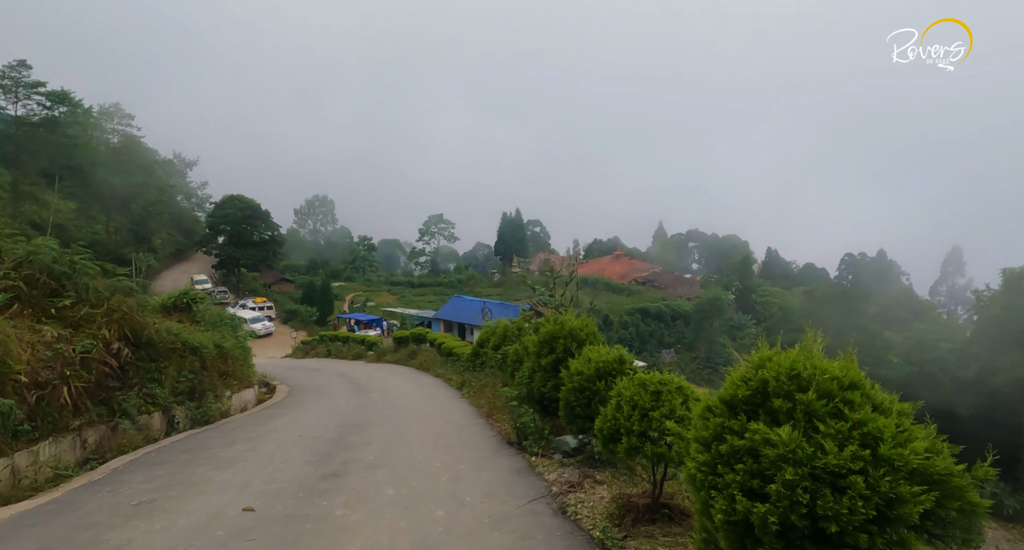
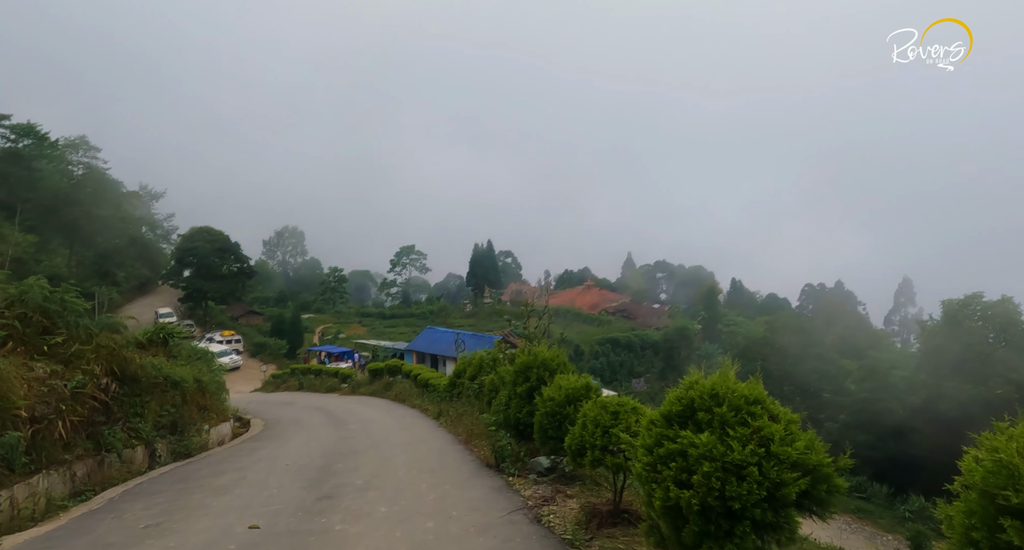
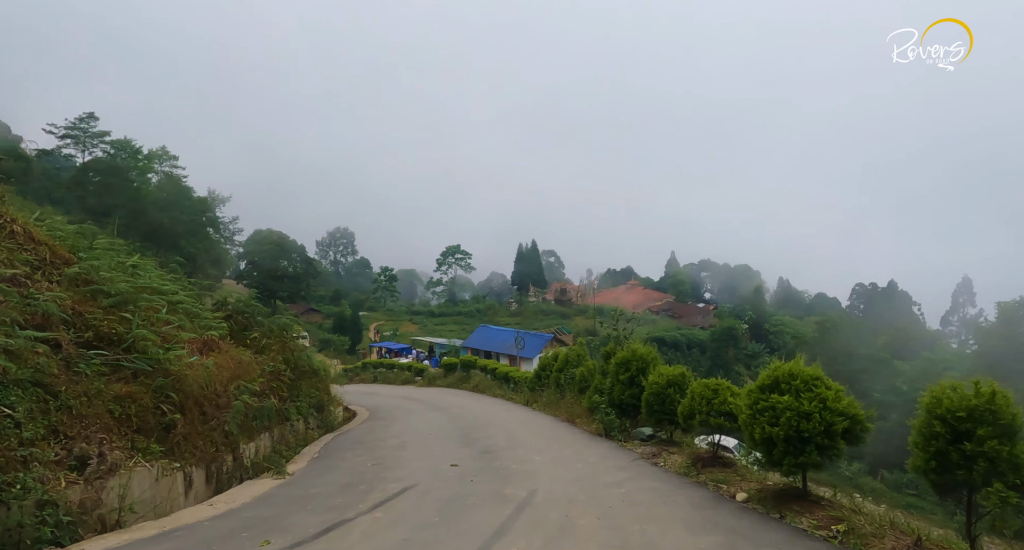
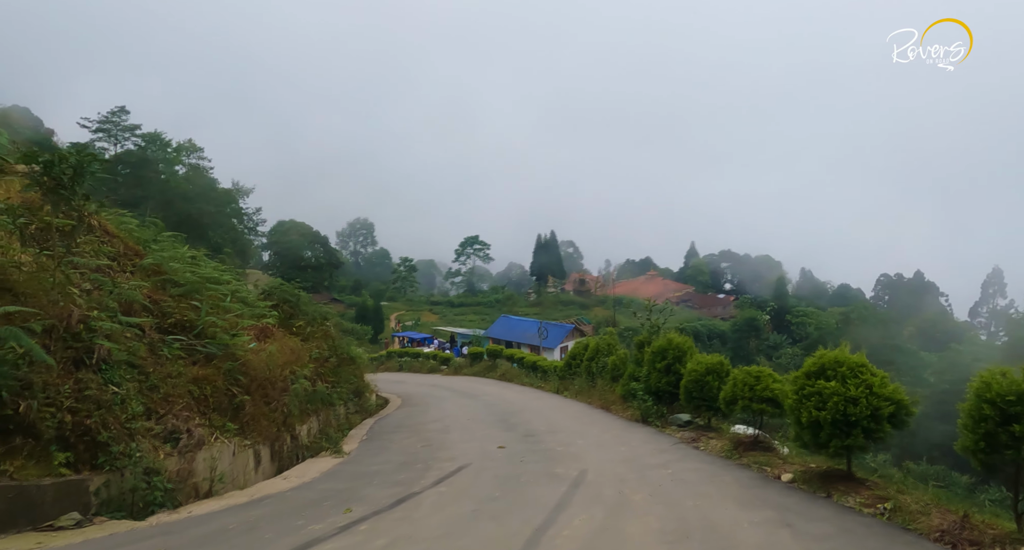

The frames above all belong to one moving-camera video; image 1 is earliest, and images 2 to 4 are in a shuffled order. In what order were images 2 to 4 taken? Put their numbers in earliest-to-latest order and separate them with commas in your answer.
2, 3, 4
